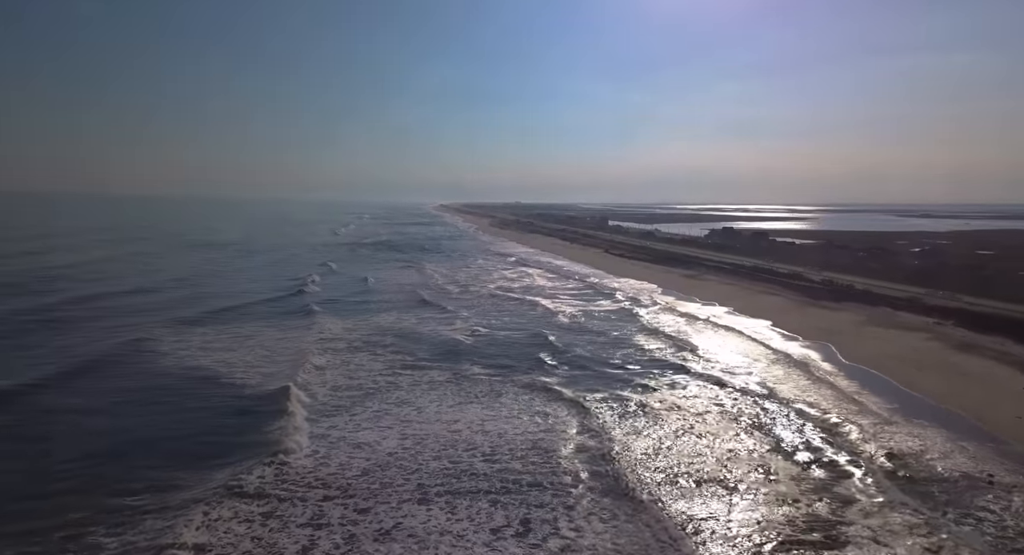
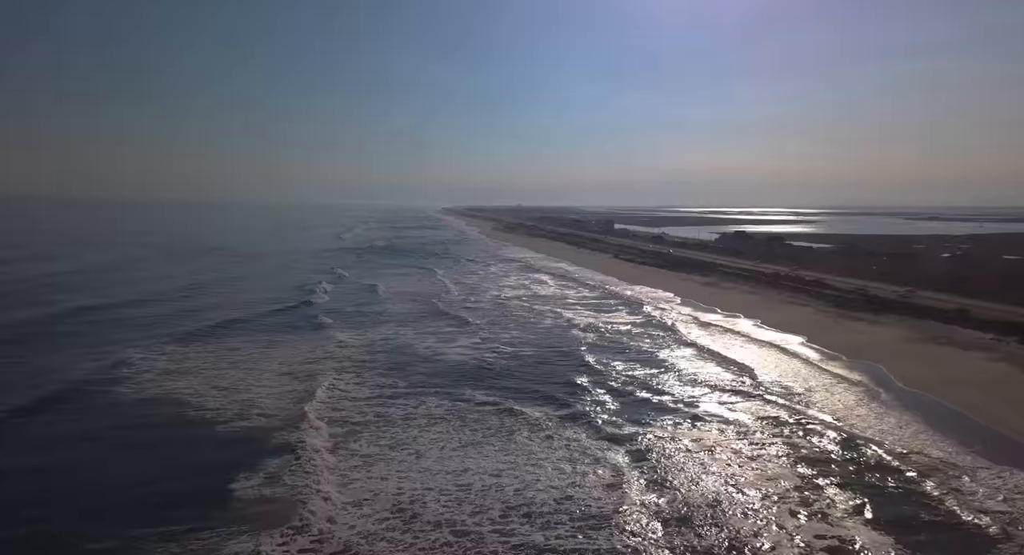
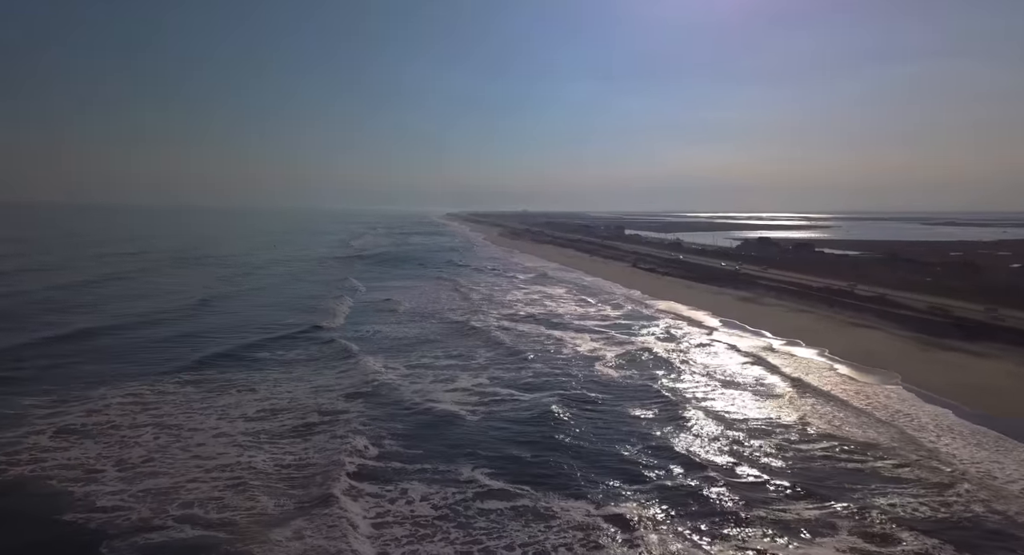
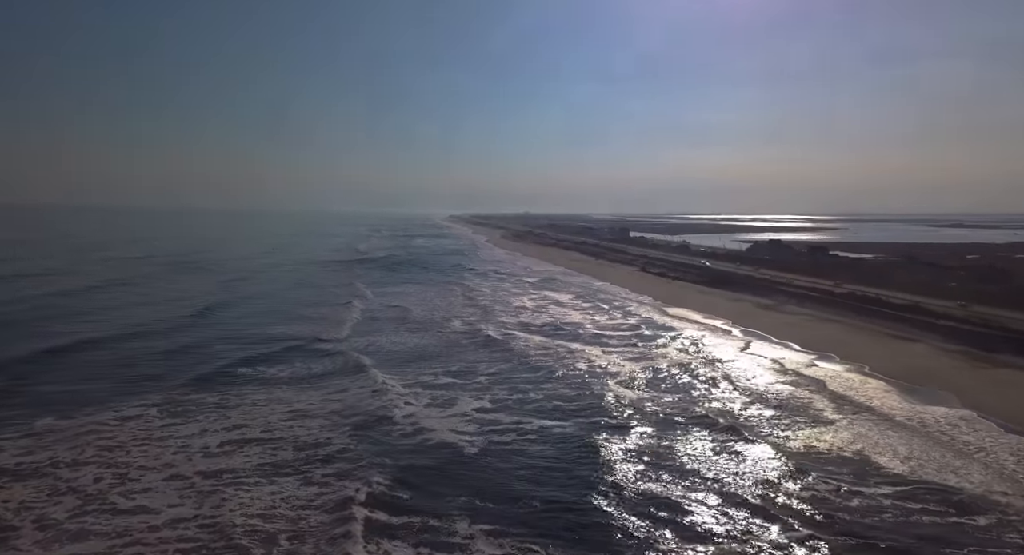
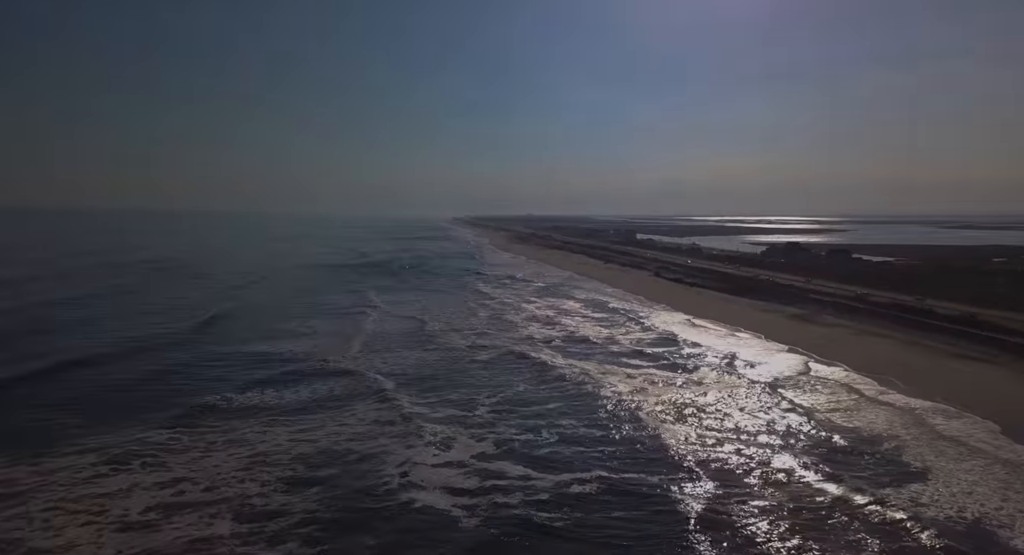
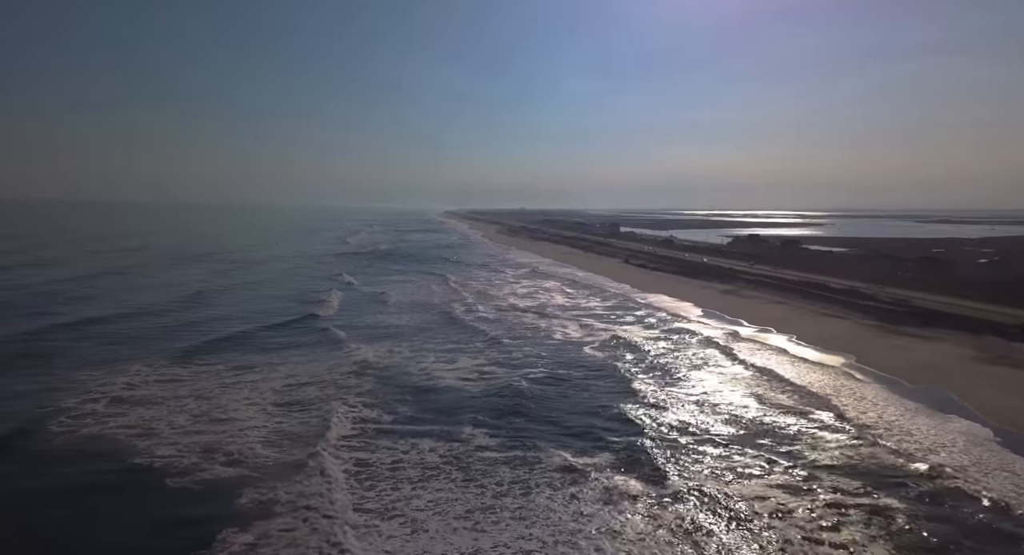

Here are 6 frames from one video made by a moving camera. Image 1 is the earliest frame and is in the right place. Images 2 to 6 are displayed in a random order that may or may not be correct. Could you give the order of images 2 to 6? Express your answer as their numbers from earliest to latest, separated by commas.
2, 6, 3, 4, 5
